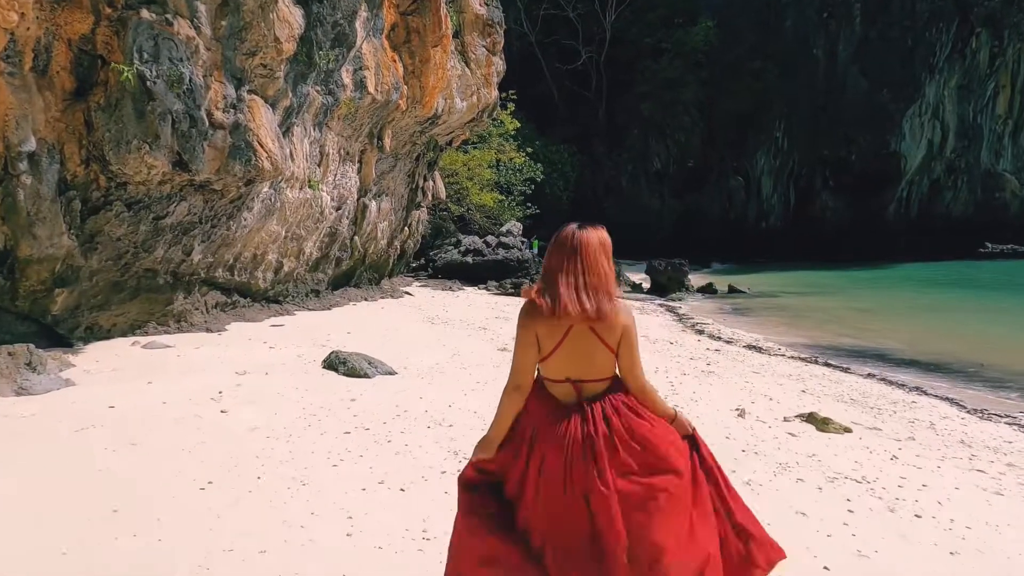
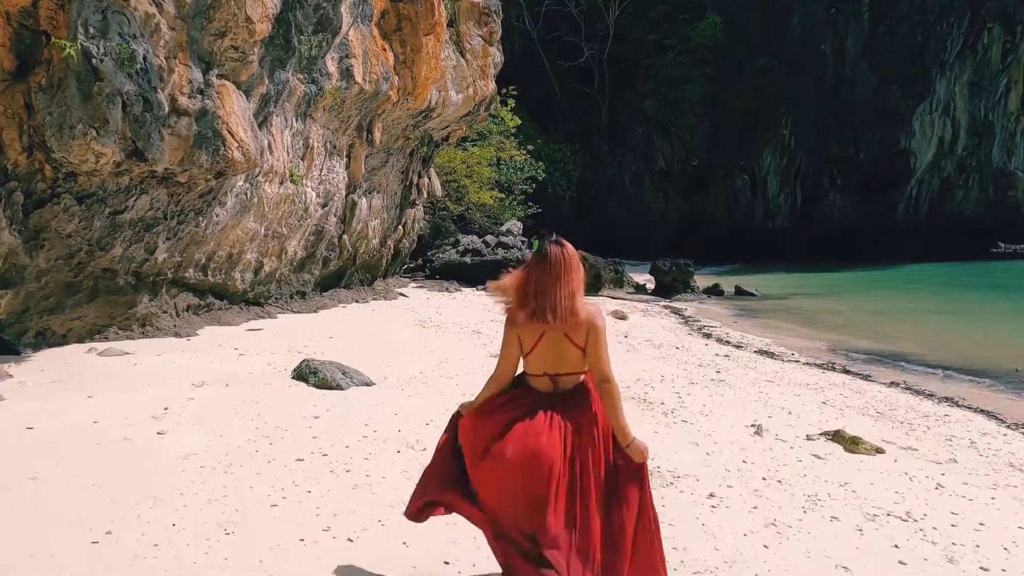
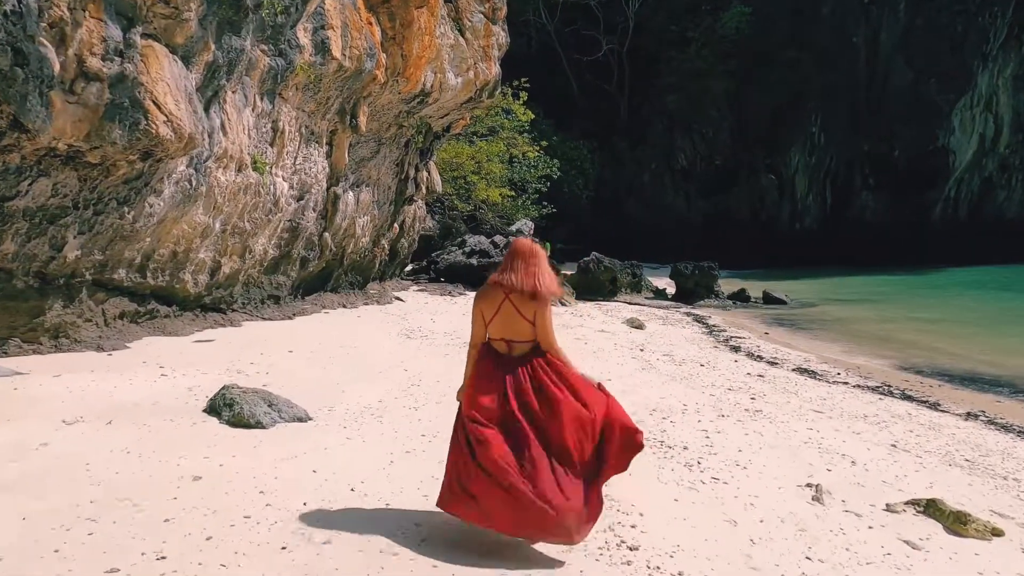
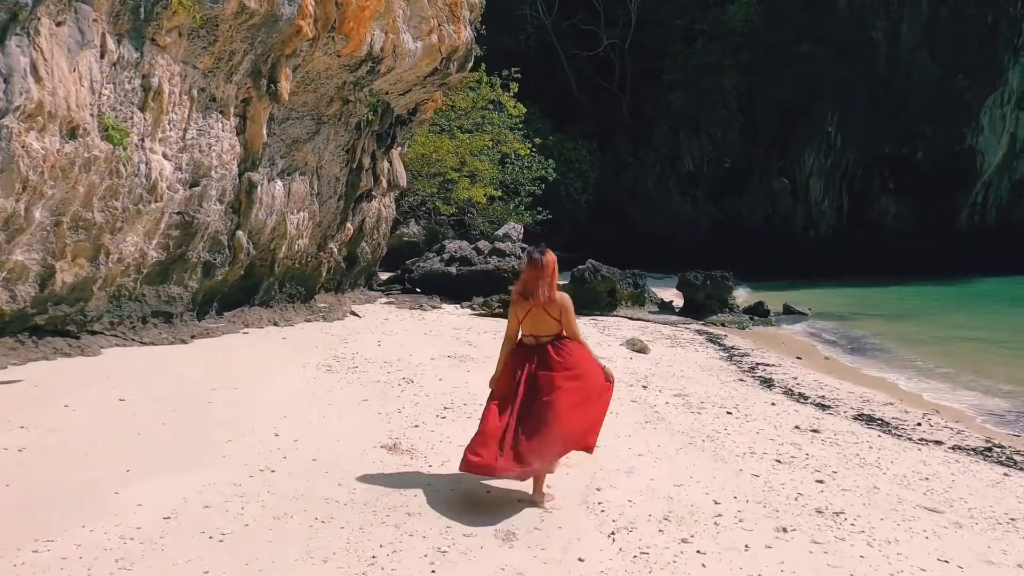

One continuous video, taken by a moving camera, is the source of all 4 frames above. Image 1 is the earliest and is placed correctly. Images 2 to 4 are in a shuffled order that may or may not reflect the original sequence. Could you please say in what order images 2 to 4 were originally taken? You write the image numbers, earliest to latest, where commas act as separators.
2, 3, 4
